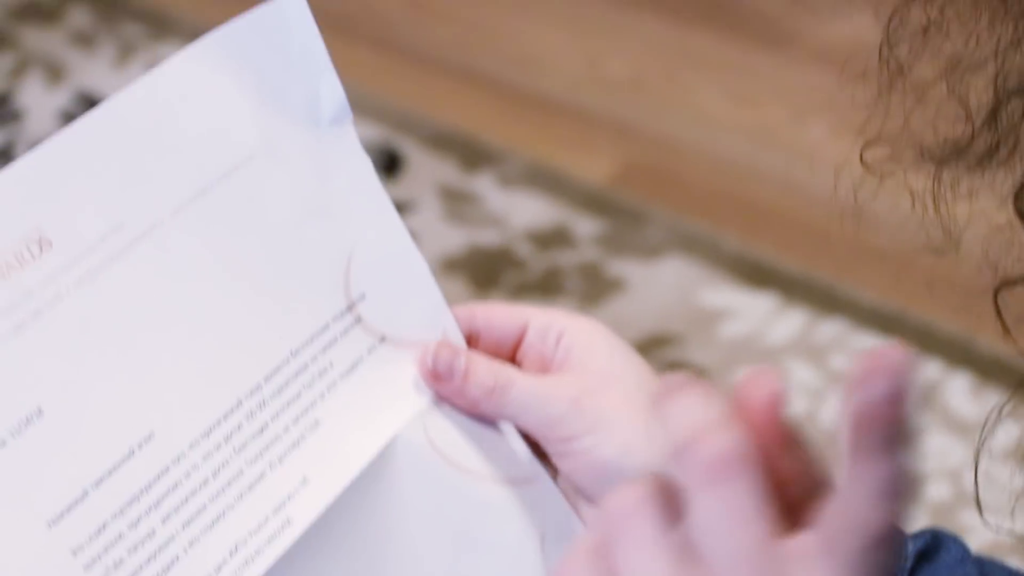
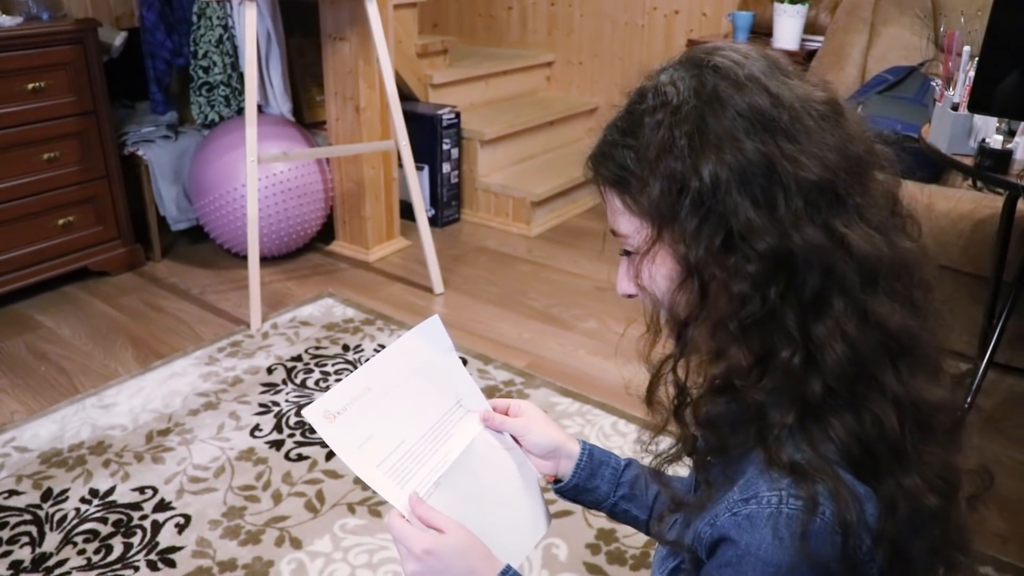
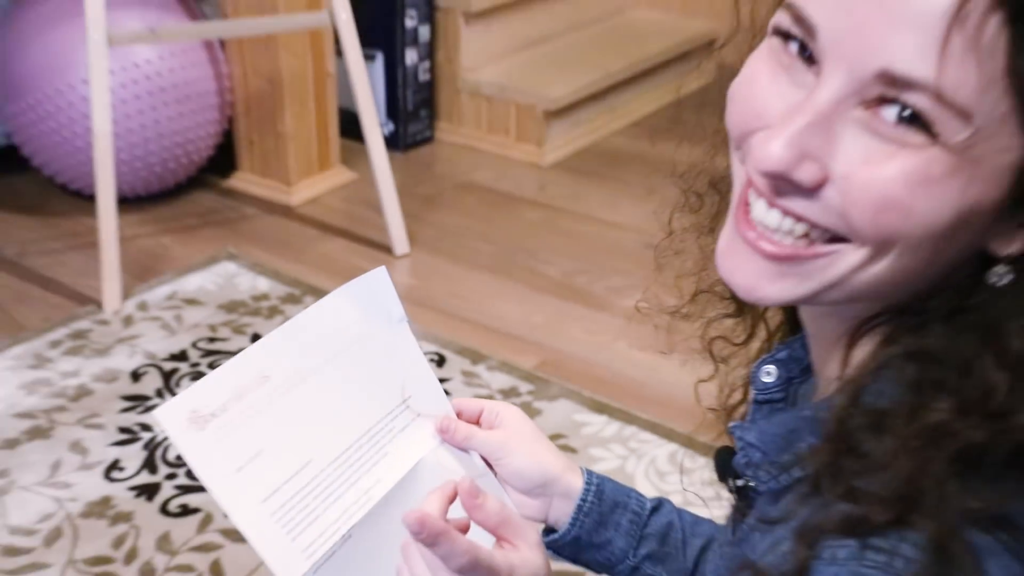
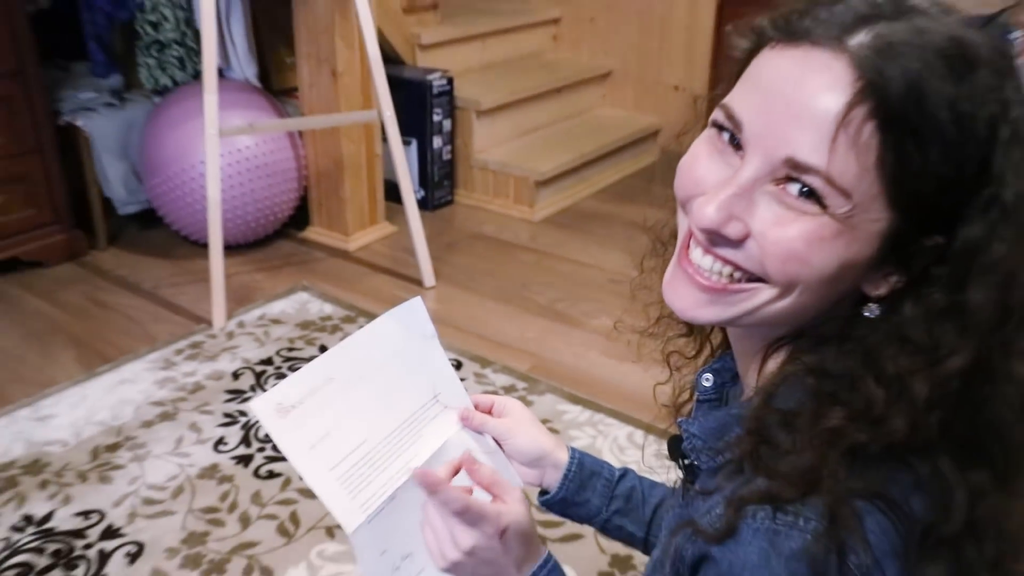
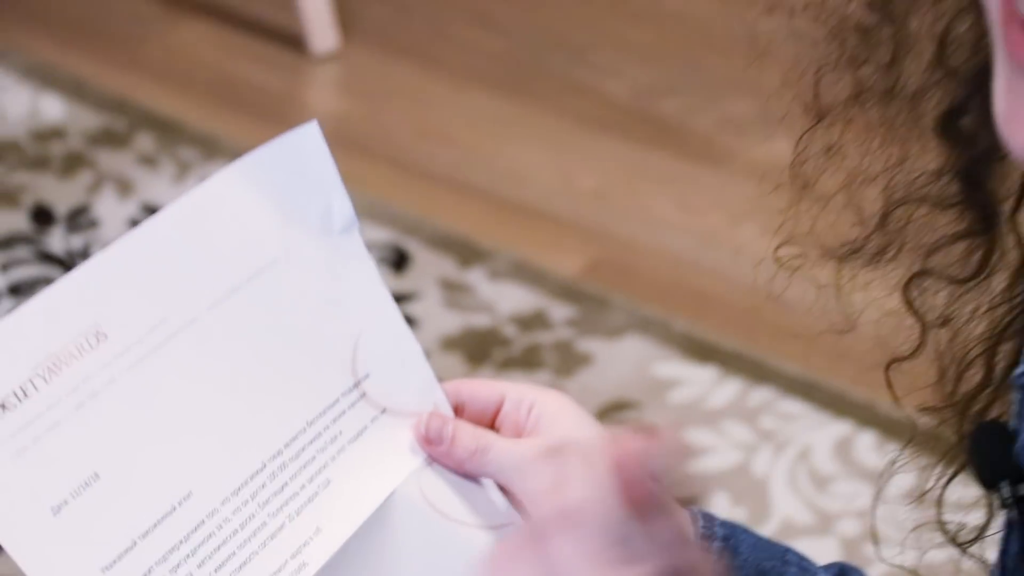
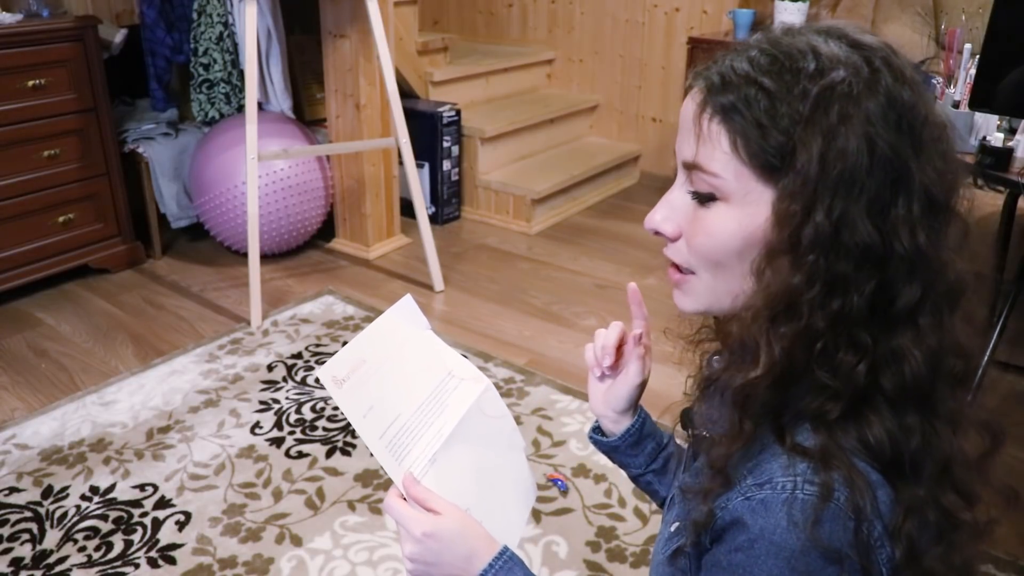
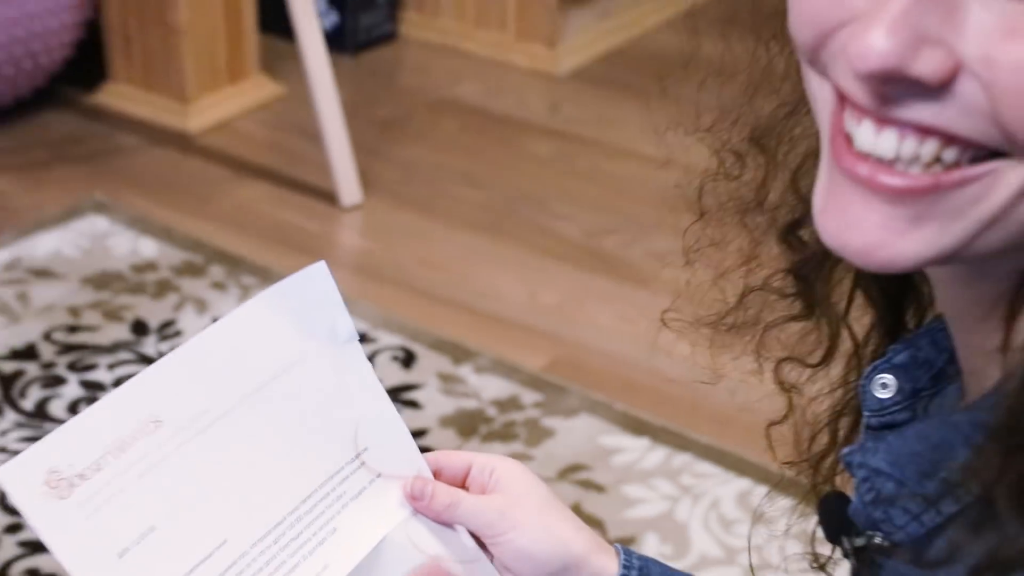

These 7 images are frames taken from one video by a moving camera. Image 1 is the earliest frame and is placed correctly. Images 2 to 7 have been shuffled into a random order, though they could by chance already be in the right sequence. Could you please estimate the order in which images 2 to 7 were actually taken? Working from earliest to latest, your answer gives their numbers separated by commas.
5, 7, 3, 4, 2, 6
